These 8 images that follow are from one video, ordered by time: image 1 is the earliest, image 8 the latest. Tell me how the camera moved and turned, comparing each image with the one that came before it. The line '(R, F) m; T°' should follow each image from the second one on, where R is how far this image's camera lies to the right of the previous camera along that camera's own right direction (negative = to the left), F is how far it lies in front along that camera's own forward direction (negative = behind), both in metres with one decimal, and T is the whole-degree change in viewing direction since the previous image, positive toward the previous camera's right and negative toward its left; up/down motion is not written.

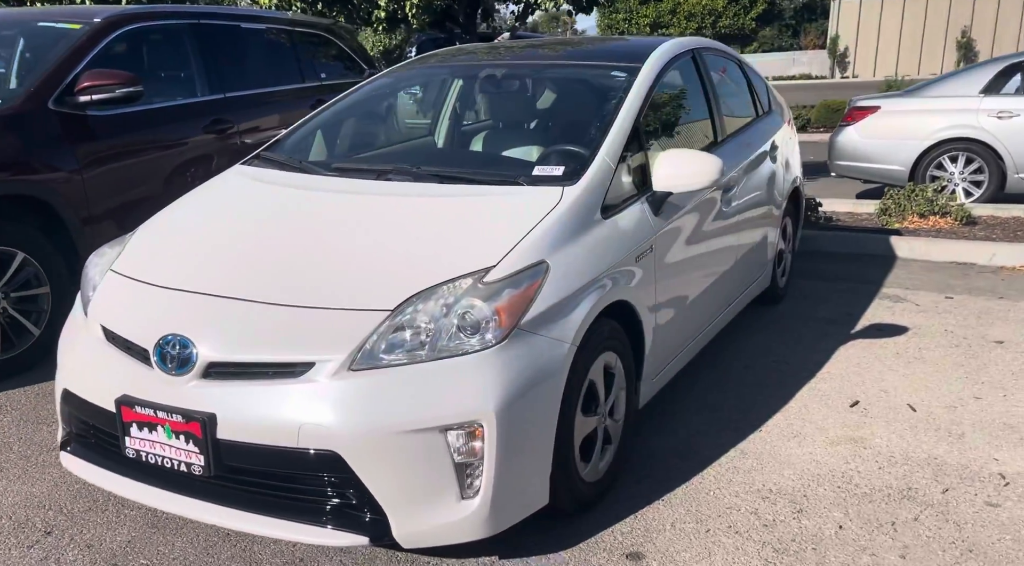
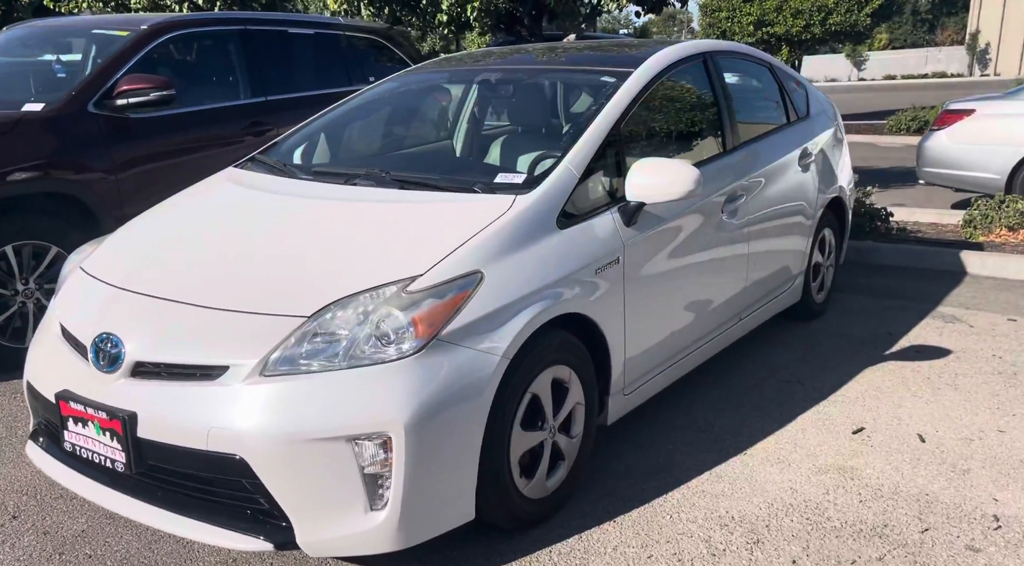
(+0.6, +0.1) m; -8°
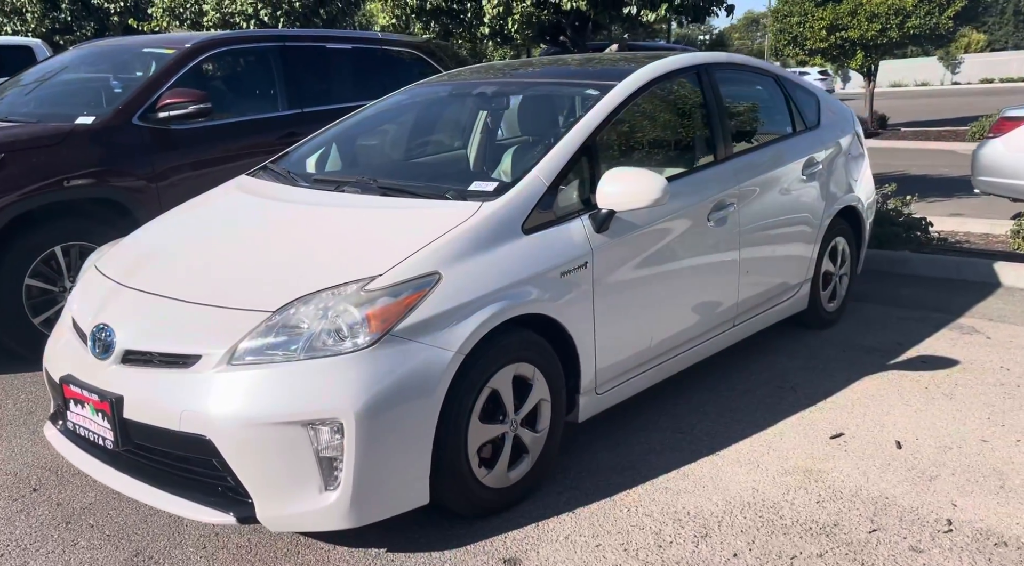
(+0.4, -0.2) m; -5°
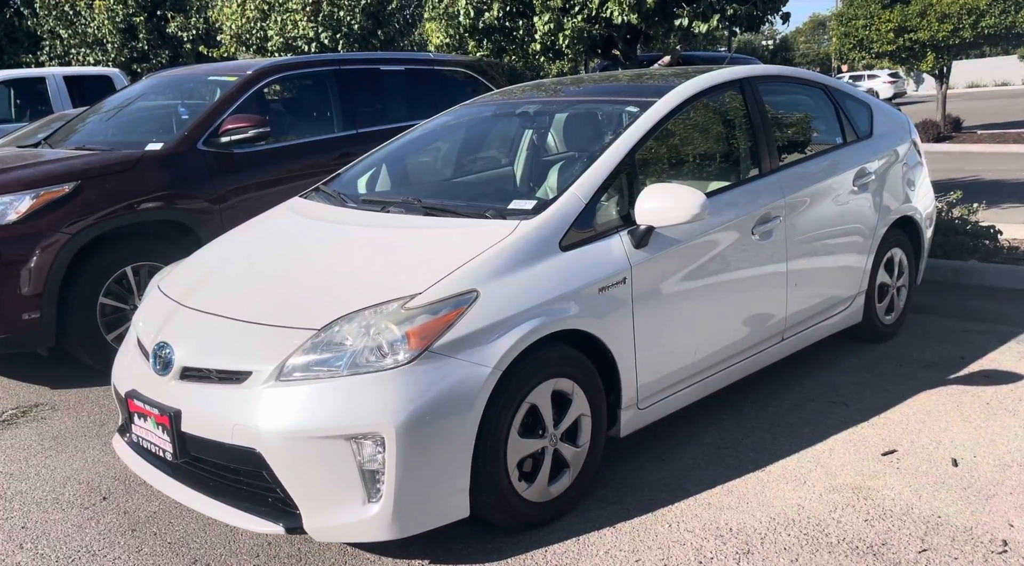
(+0.1, -0.1) m; -4°
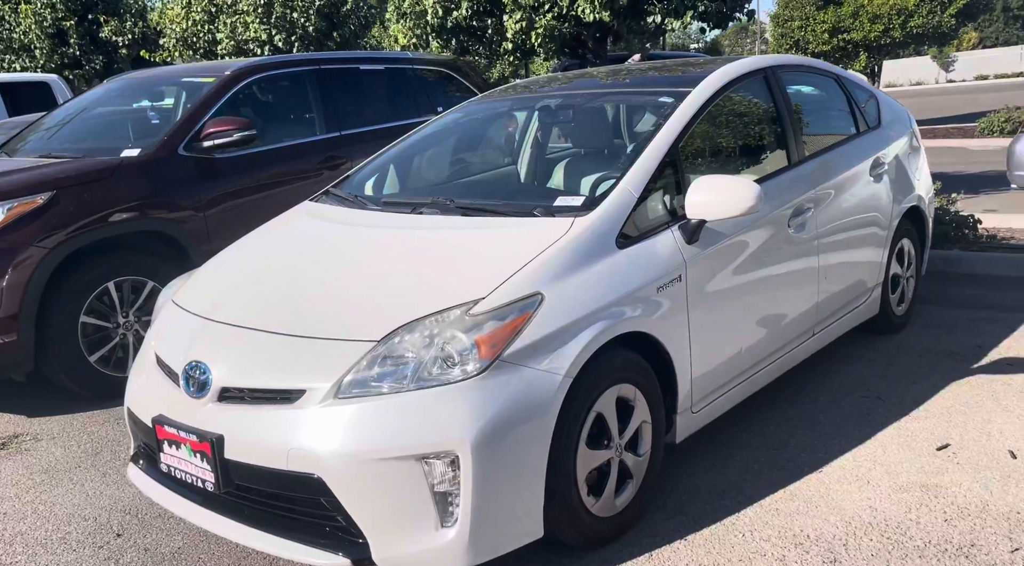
(-0.4, +0.2) m; +4°
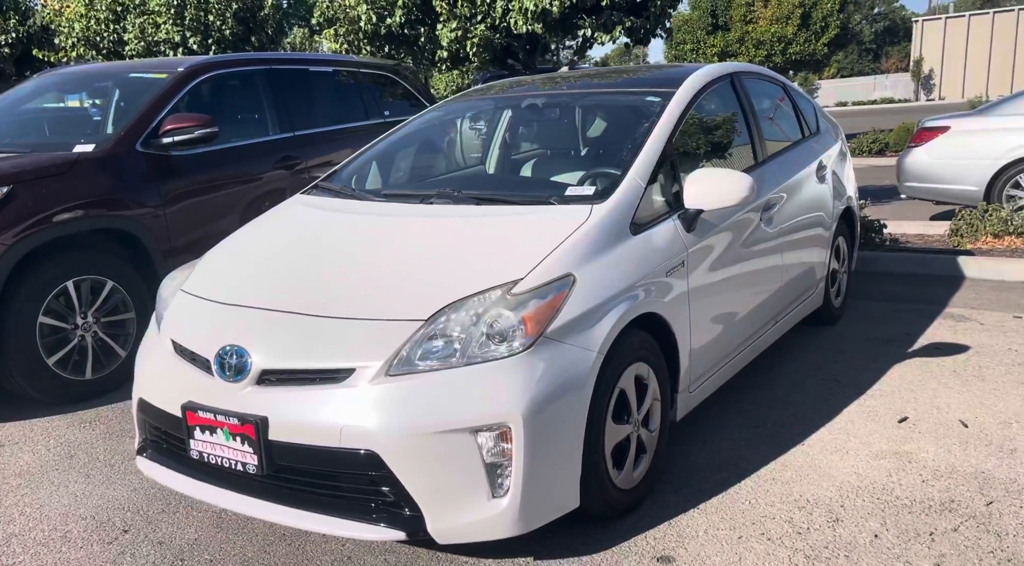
(-0.5, -0.1) m; +8°
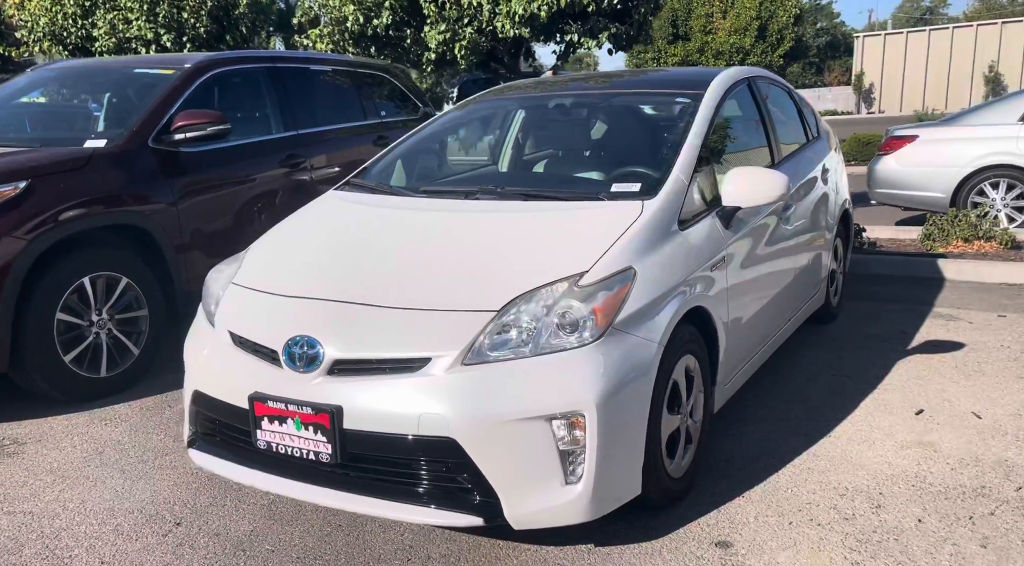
(-0.4, 0.0) m; +3°
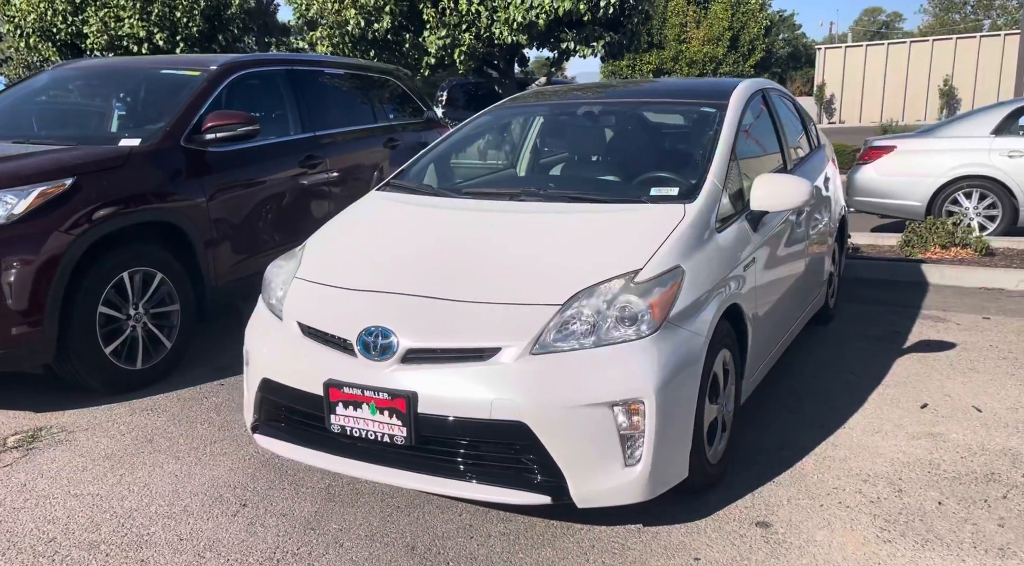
(-0.3, -0.2) m; +2°
